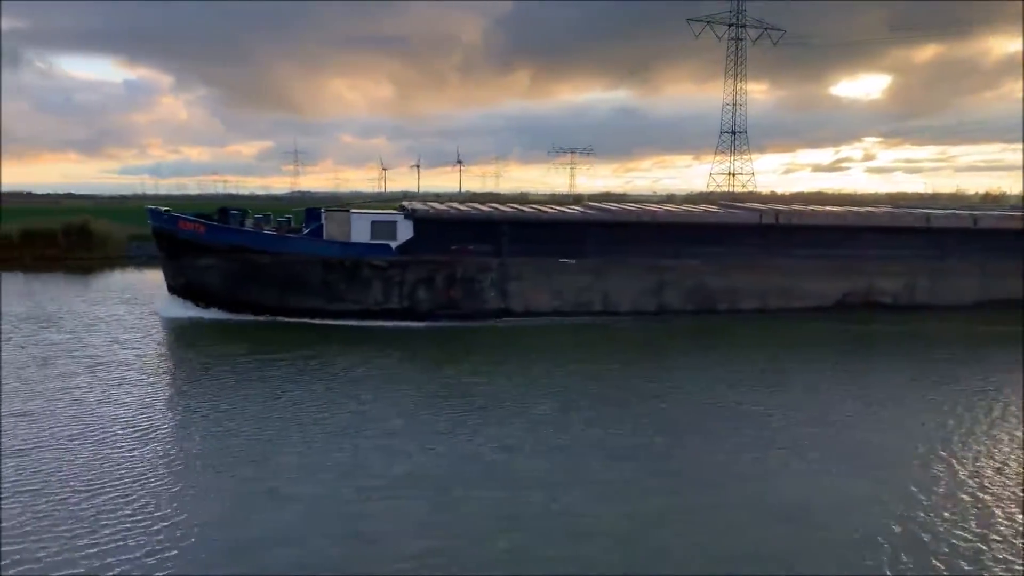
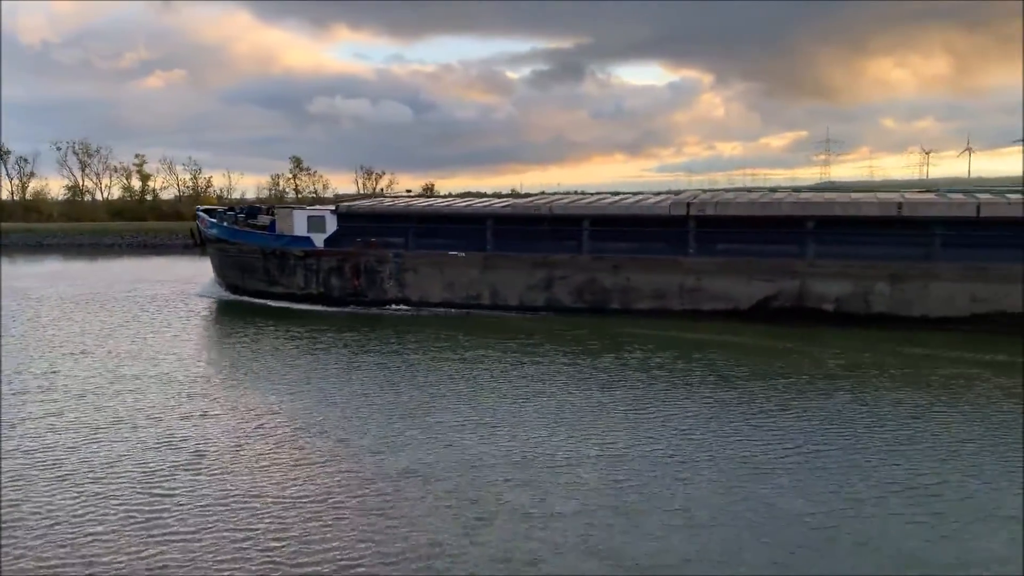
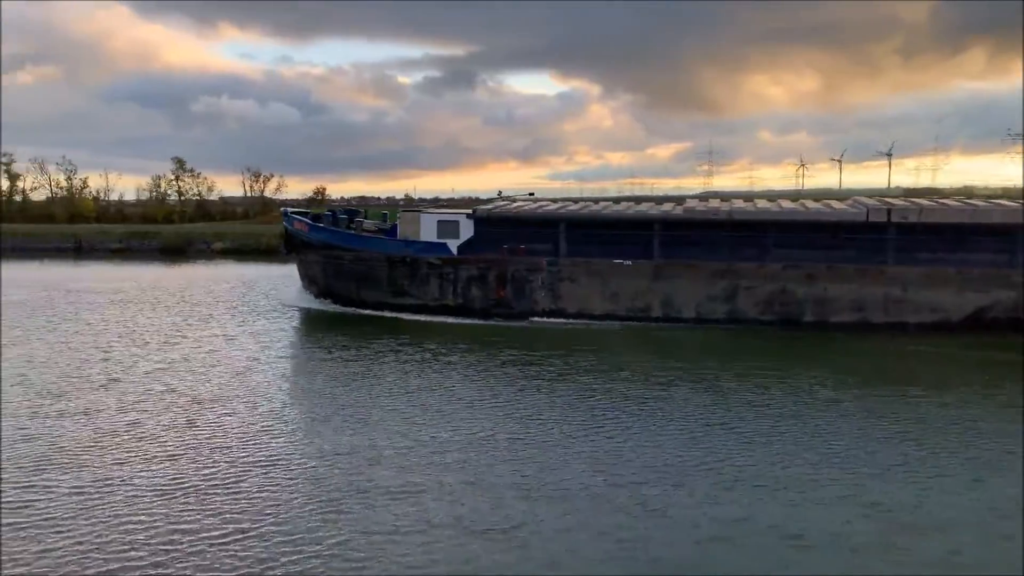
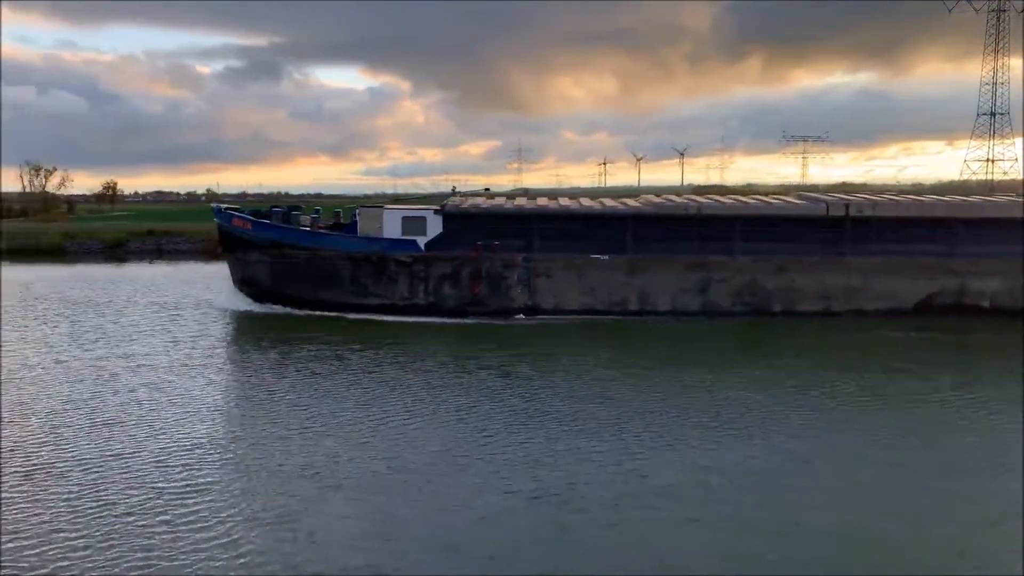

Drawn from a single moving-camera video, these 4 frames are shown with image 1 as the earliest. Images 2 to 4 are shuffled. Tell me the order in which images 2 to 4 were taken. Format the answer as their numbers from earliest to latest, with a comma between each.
4, 3, 2
